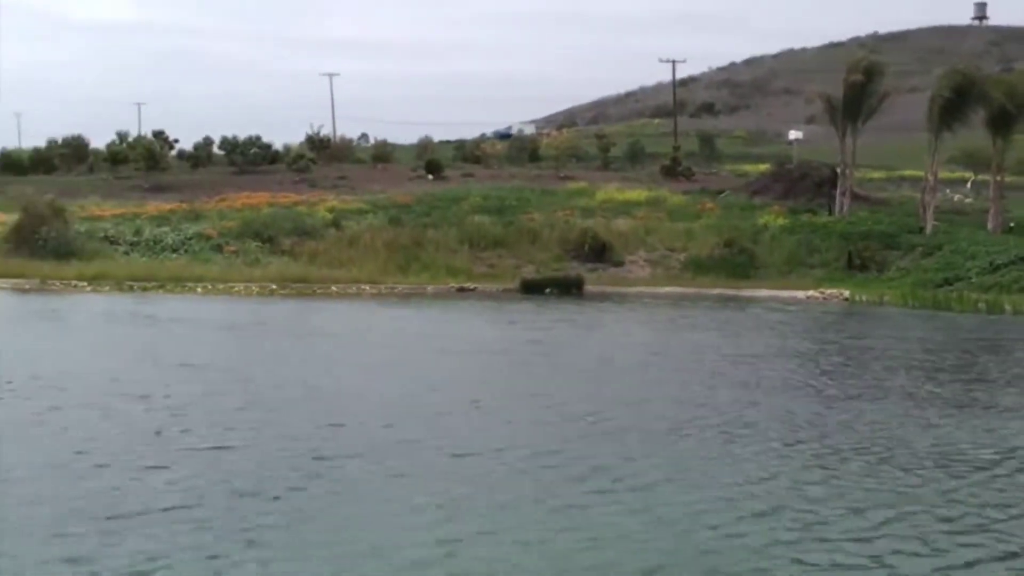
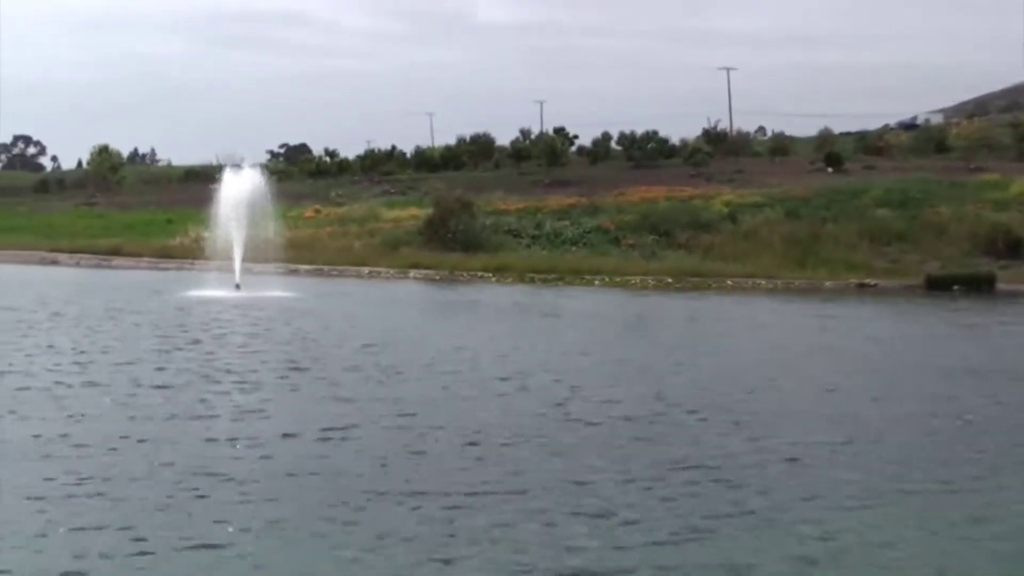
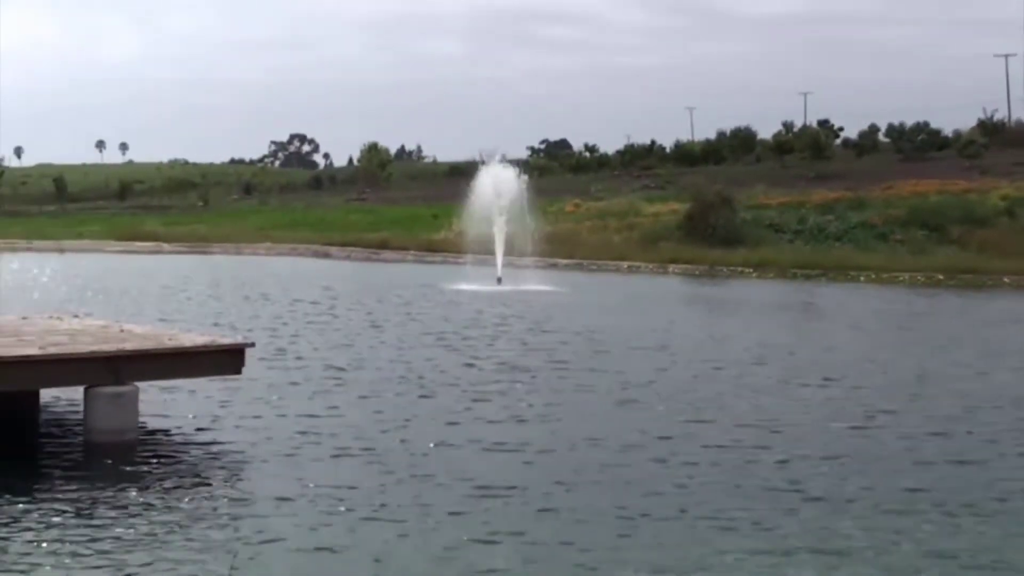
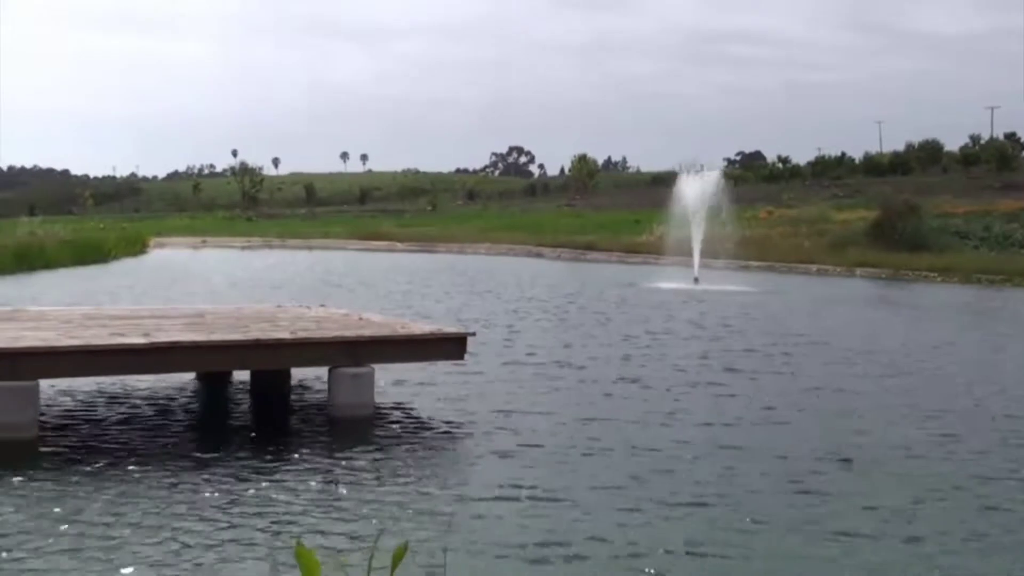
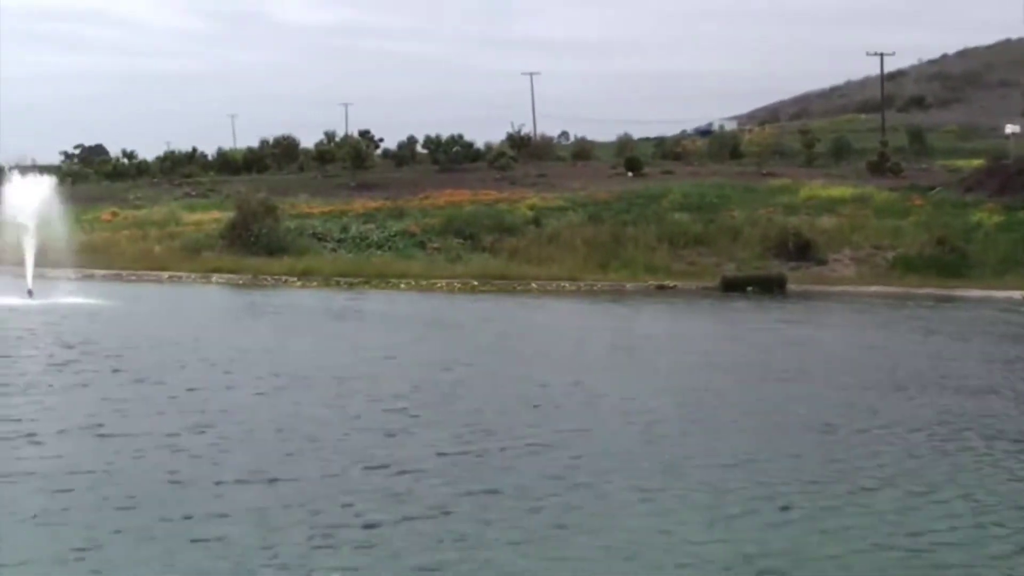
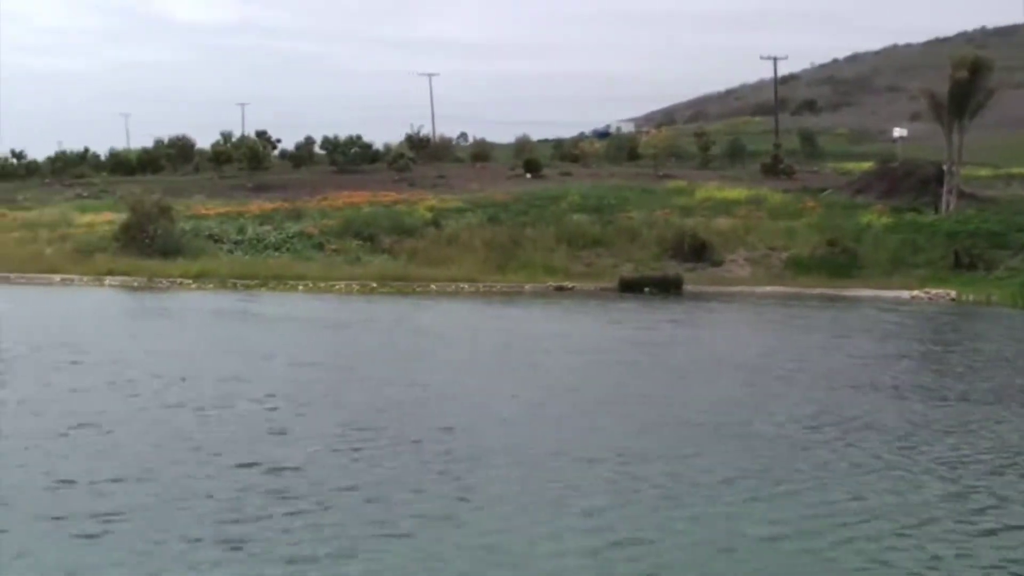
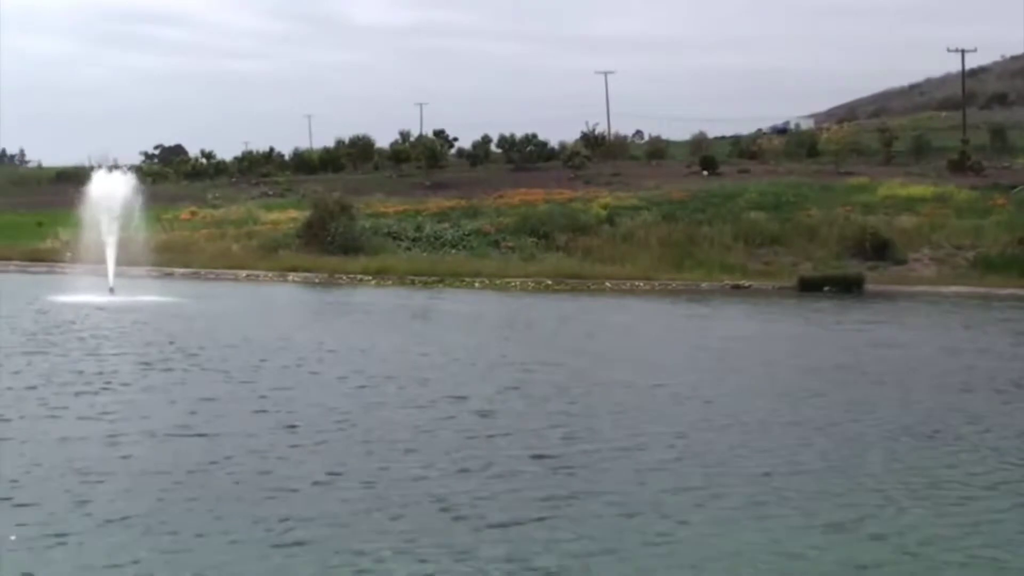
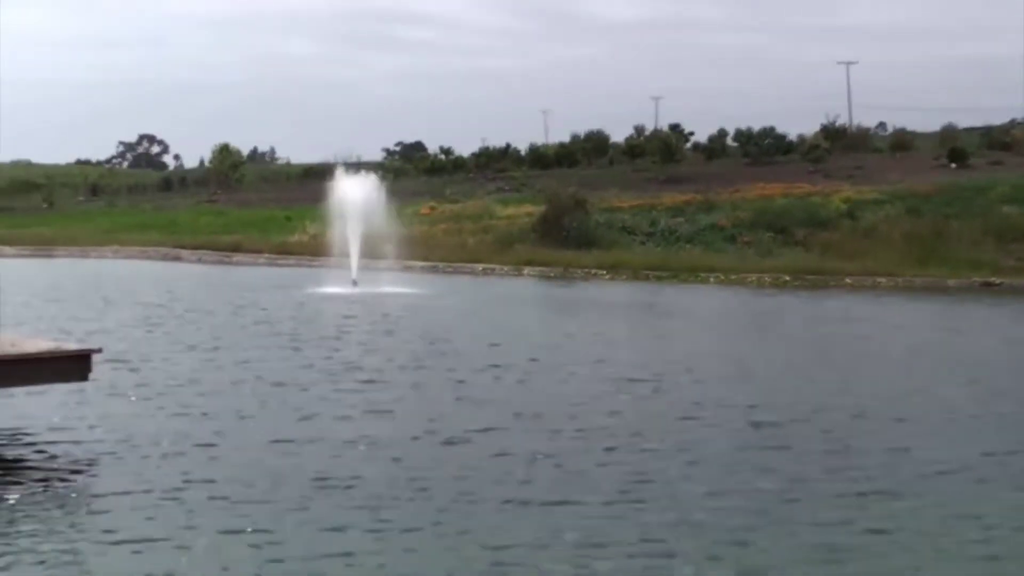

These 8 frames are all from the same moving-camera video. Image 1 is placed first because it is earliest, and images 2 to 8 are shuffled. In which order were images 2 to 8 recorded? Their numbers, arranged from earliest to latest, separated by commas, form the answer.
6, 5, 7, 2, 8, 3, 4
